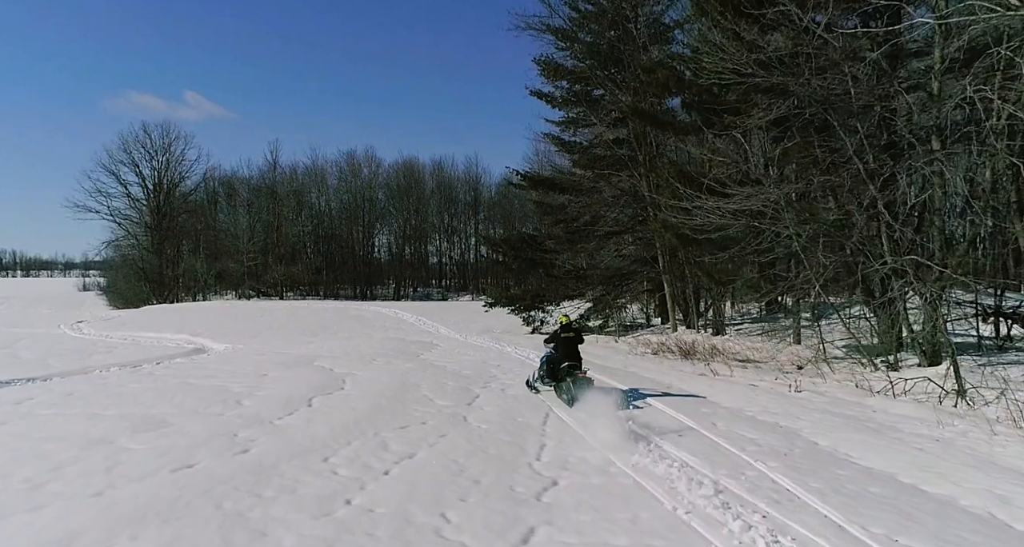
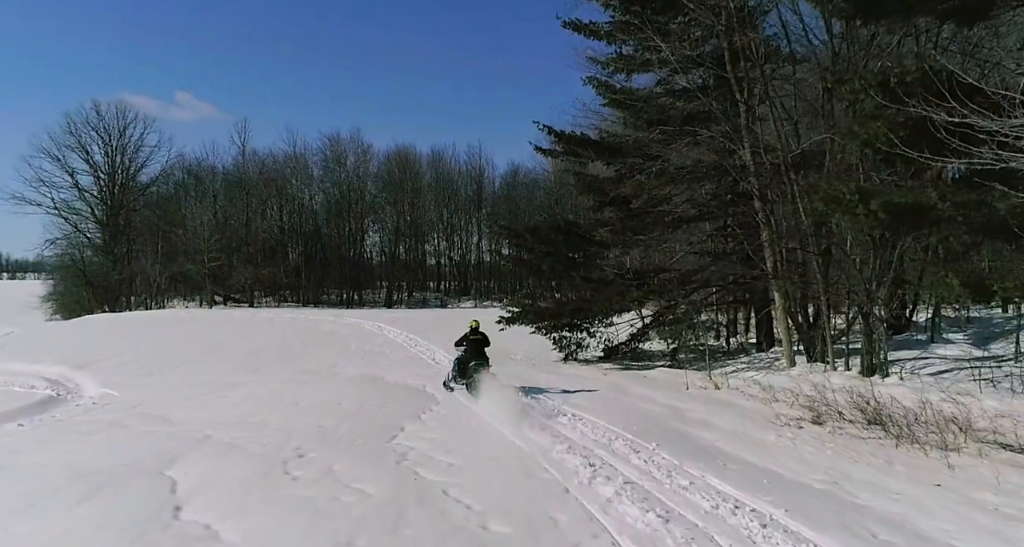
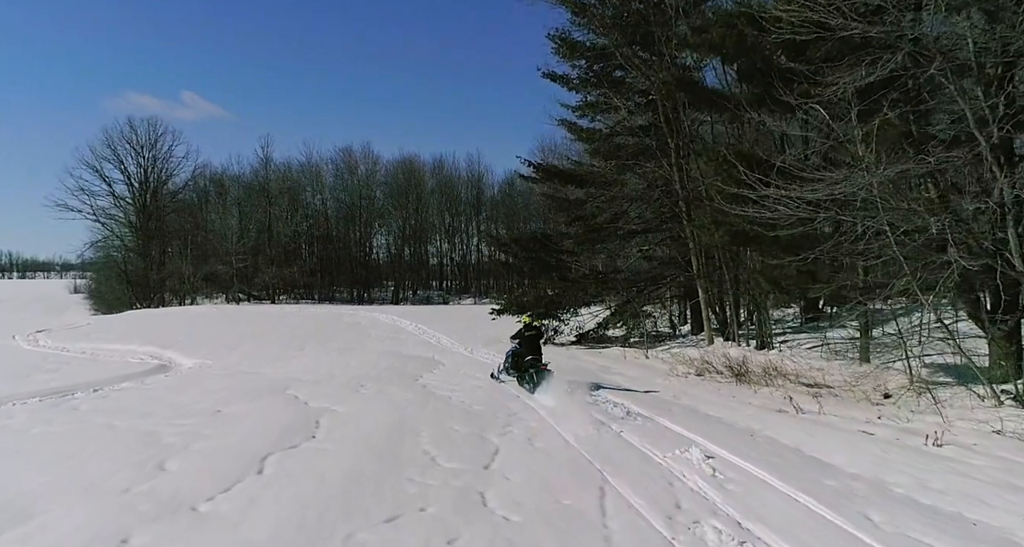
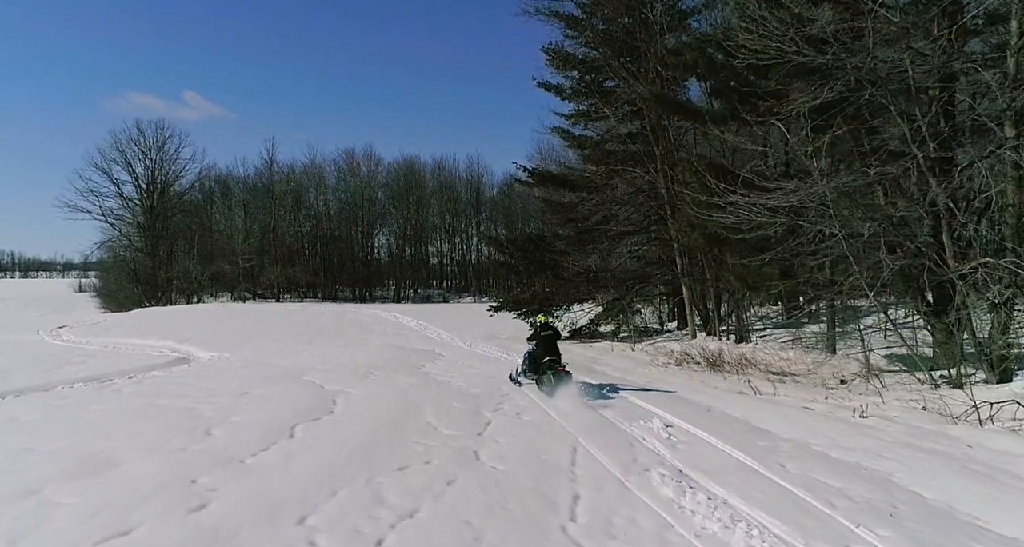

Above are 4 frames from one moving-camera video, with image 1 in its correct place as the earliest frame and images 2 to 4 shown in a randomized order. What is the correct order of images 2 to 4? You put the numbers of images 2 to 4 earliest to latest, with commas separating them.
4, 3, 2
